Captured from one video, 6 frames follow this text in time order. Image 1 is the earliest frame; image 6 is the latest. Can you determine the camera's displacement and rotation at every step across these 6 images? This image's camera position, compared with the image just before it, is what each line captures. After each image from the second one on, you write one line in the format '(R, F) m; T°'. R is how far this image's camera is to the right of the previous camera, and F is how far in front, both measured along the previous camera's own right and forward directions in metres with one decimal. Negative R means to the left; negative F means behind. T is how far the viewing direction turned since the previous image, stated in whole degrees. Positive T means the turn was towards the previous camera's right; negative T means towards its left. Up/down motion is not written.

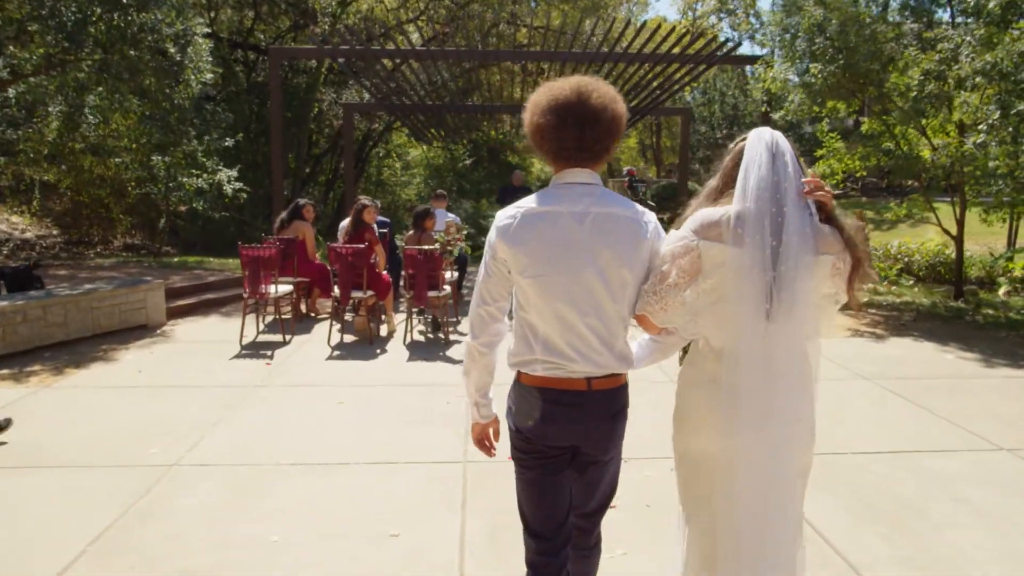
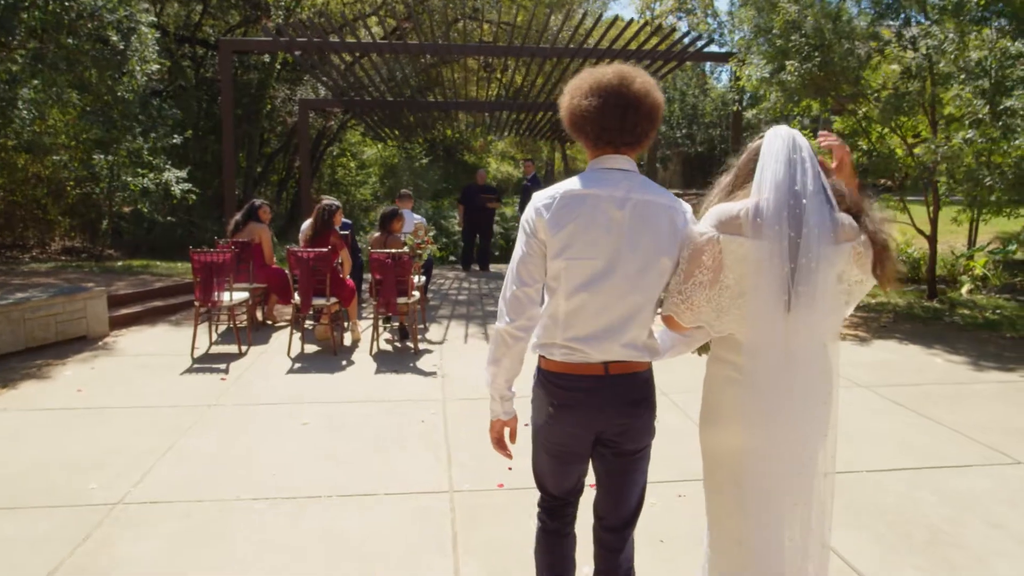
(-0.2, +0.5) m; +3°
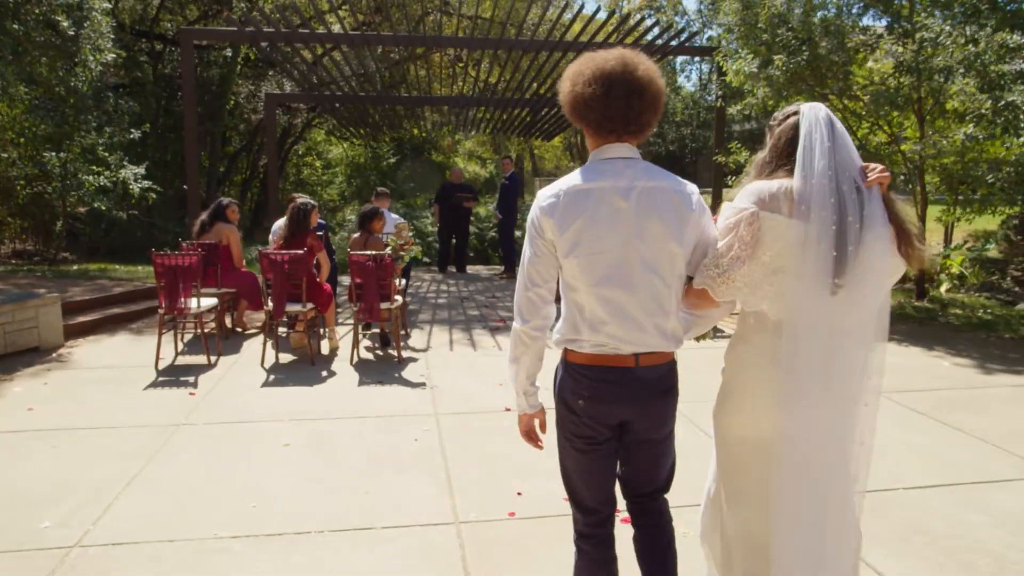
(-0.2, +0.4) m; +3°
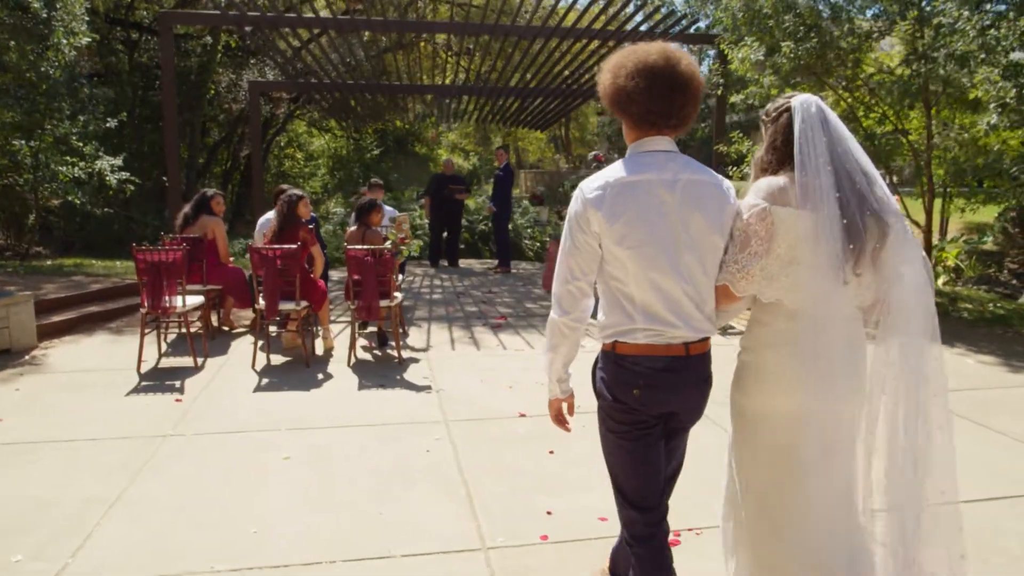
(-0.2, +0.4) m; +1°
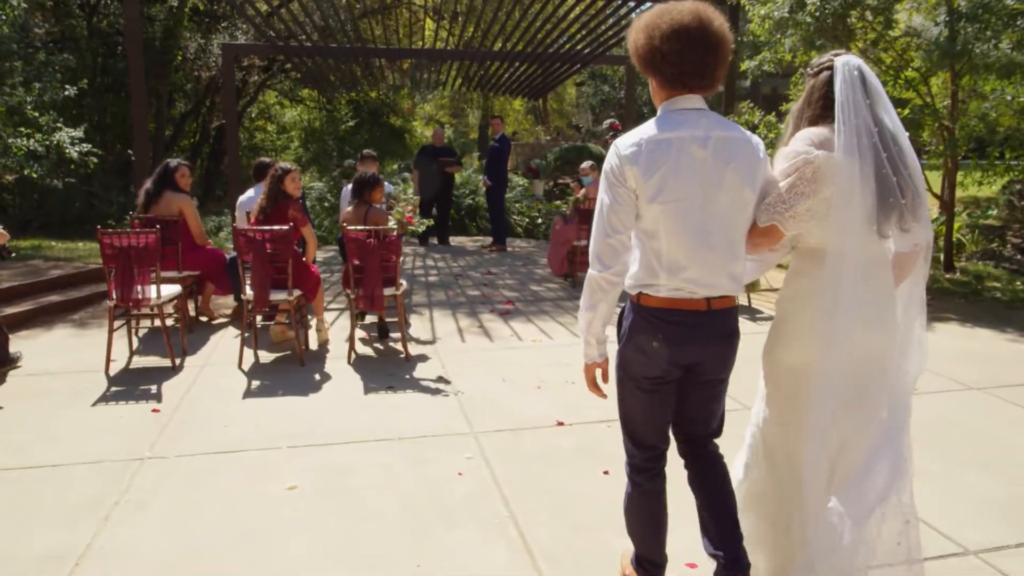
(-0.4, +0.7) m; +2°
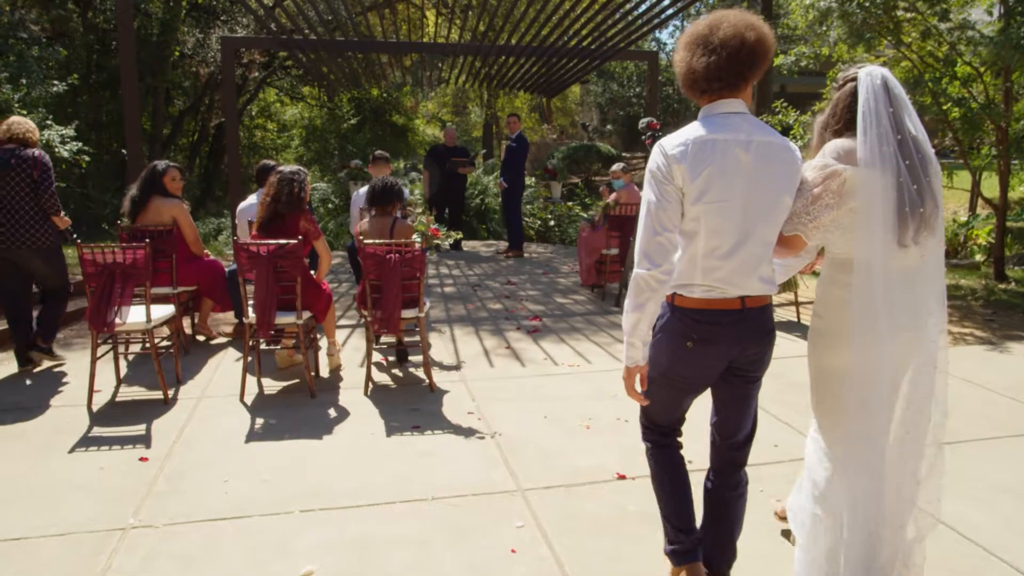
(-0.3, +0.7) m; 0°
